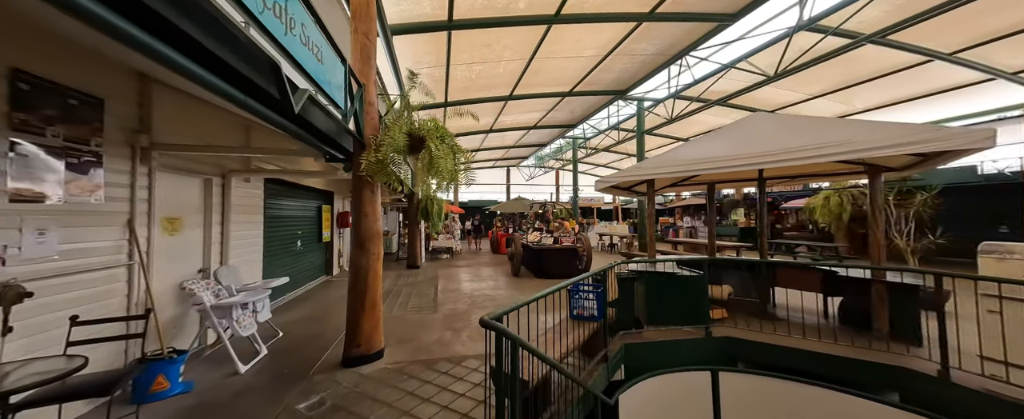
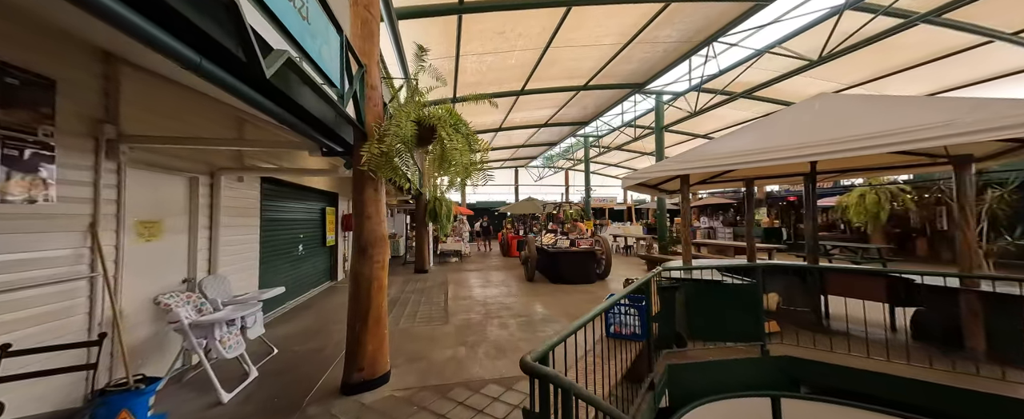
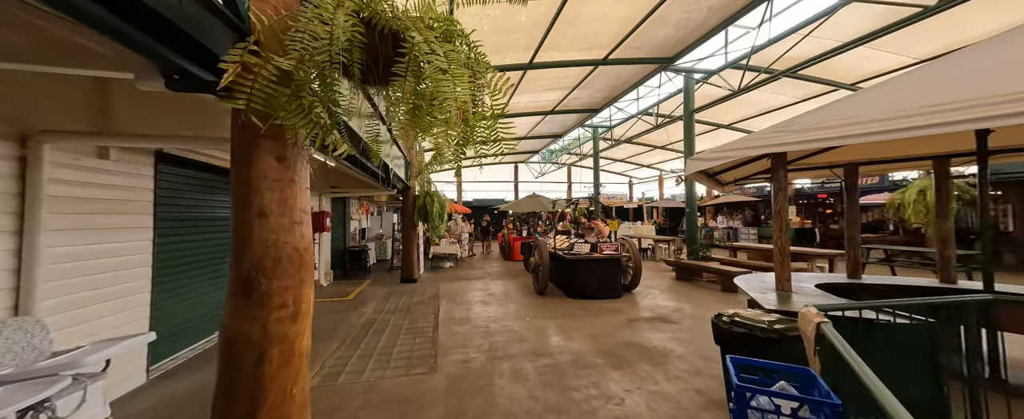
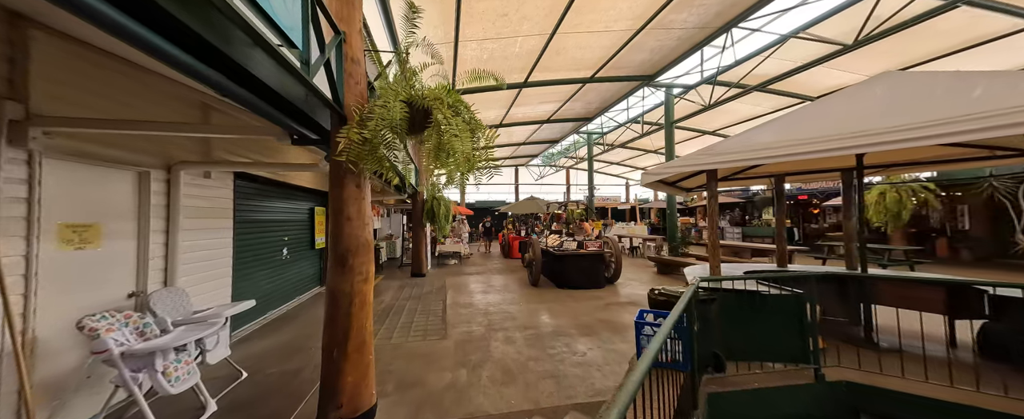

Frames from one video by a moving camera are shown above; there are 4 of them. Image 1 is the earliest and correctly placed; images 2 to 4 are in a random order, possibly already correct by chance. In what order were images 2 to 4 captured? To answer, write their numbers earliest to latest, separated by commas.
2, 4, 3
